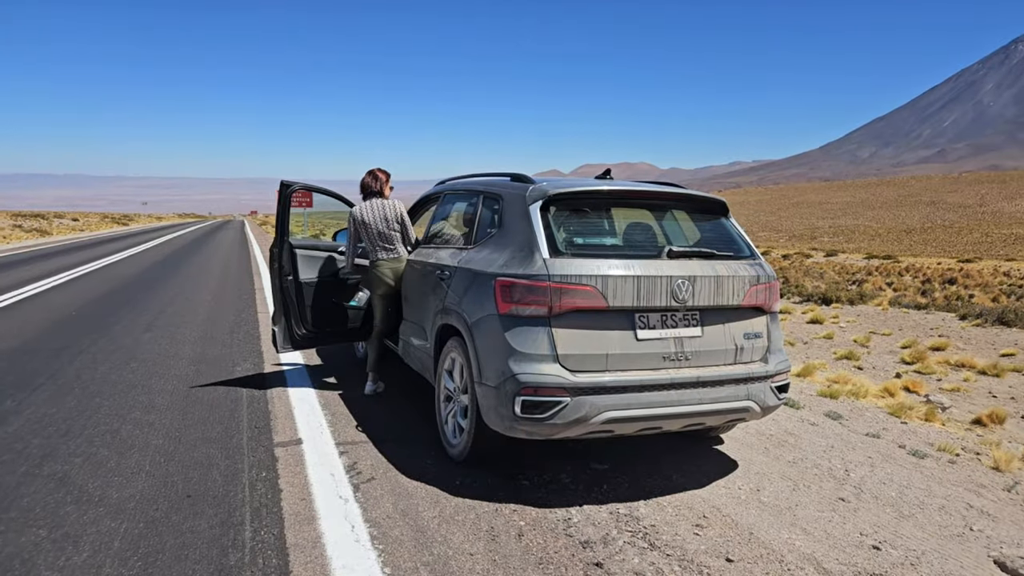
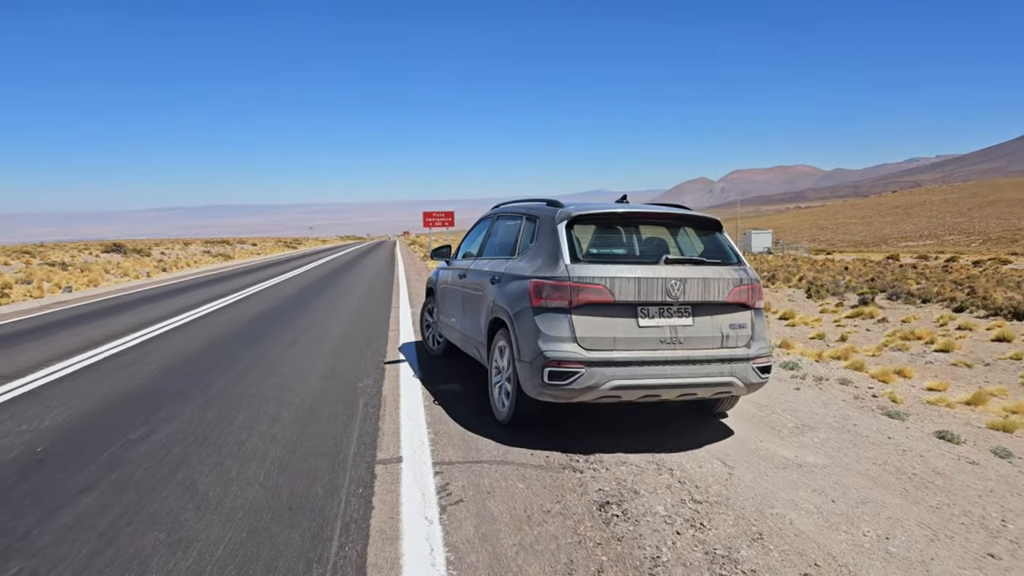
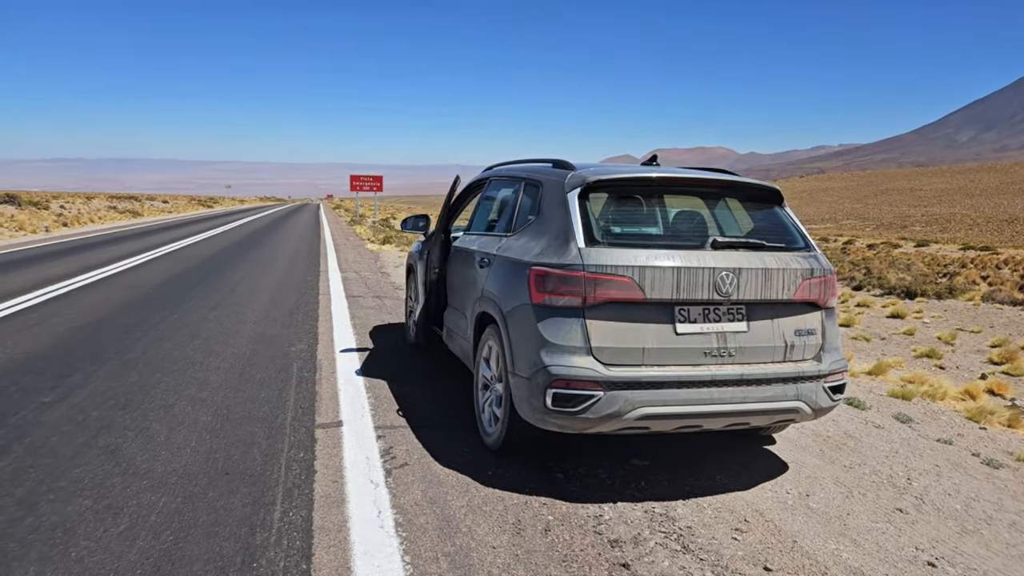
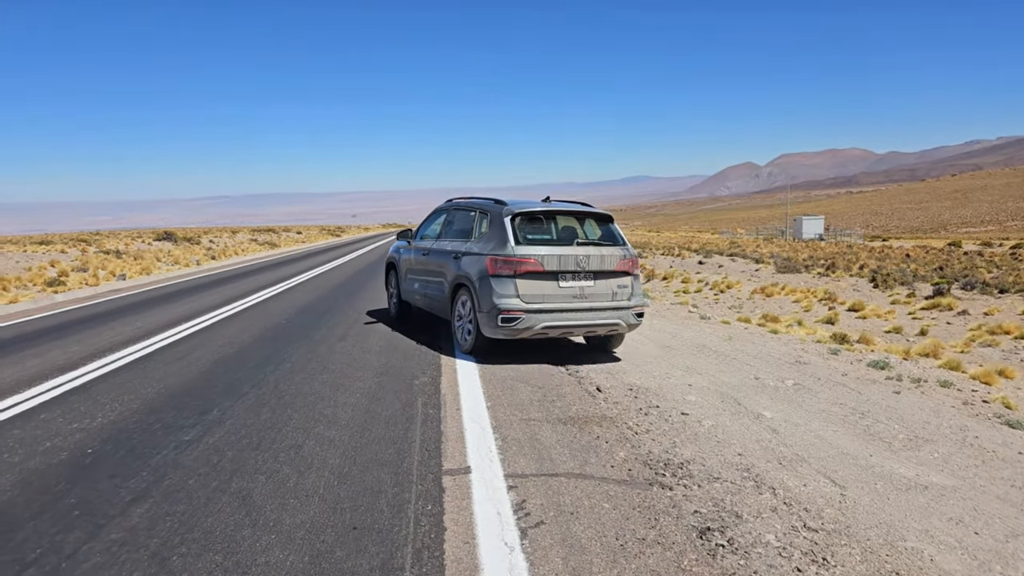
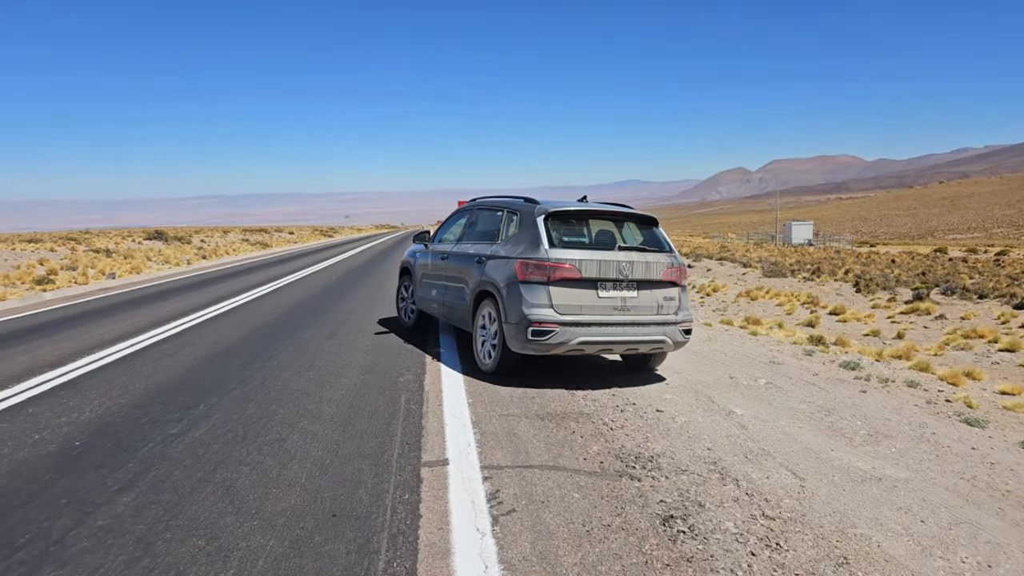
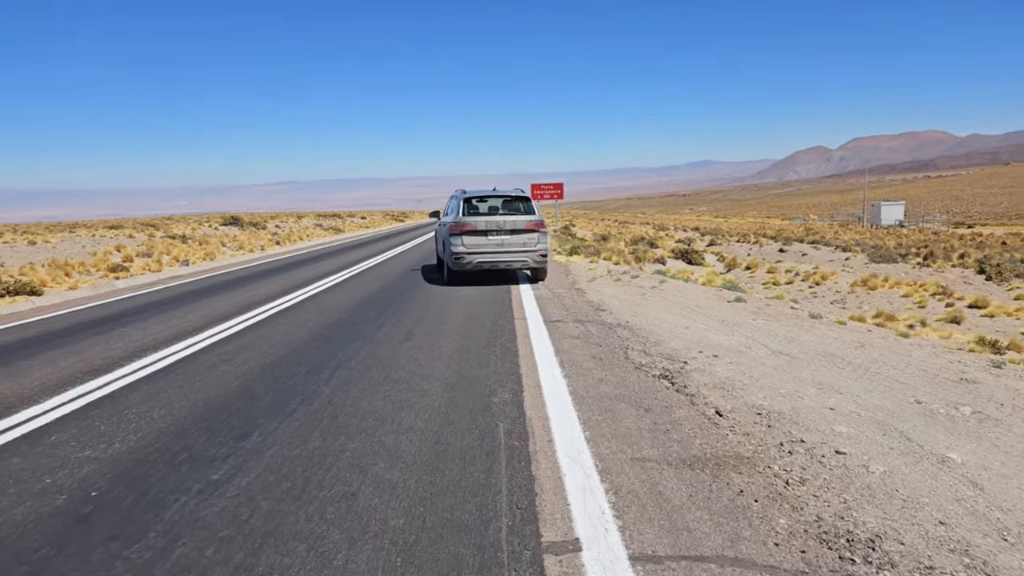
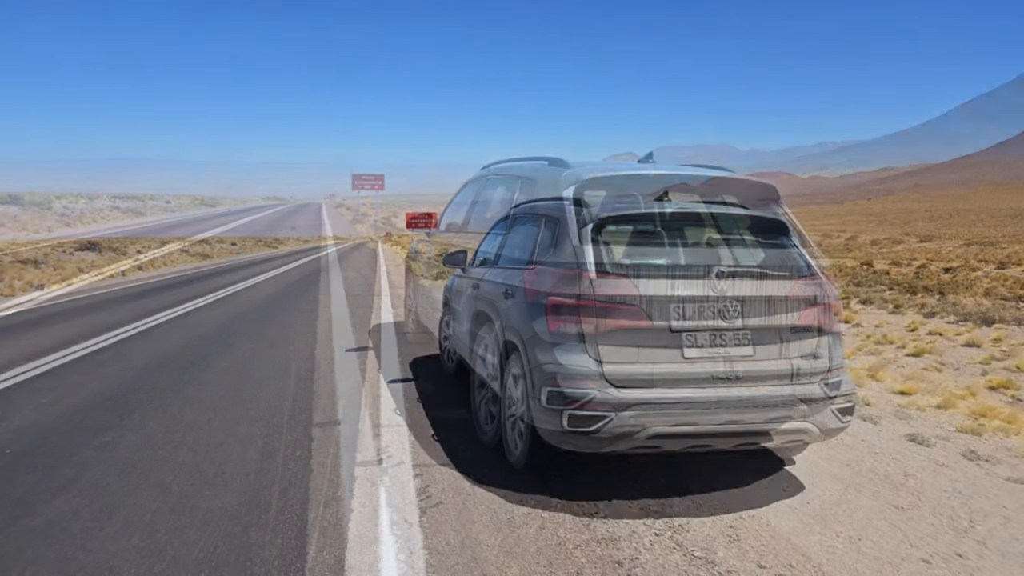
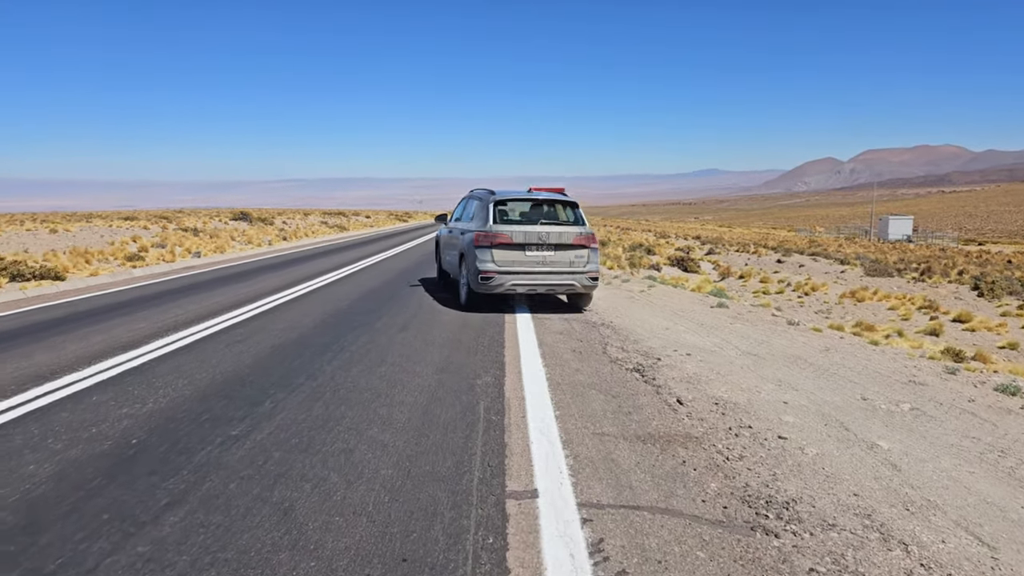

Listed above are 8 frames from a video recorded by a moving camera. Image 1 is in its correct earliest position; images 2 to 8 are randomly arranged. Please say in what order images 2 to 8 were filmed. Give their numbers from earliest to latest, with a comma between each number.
3, 7, 2, 5, 4, 8, 6
